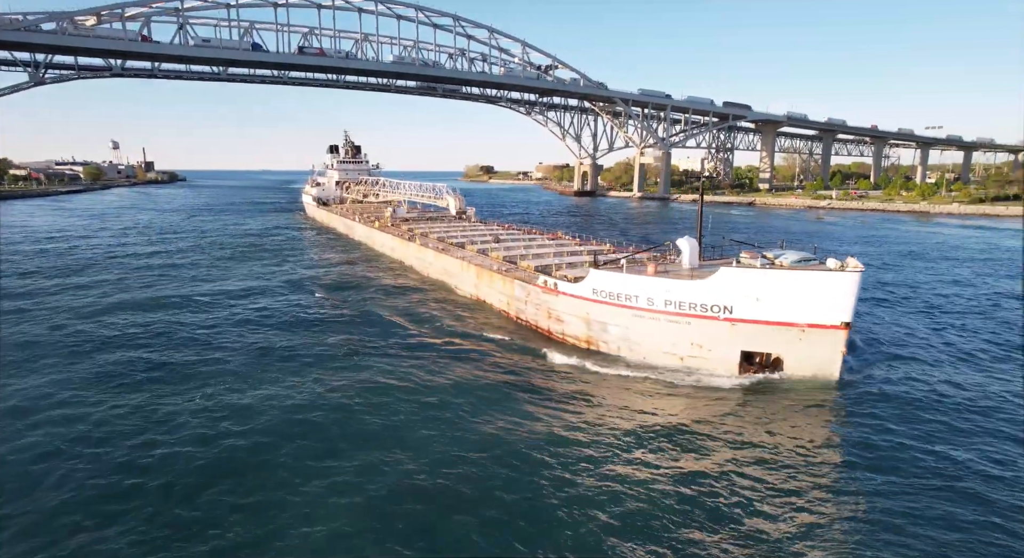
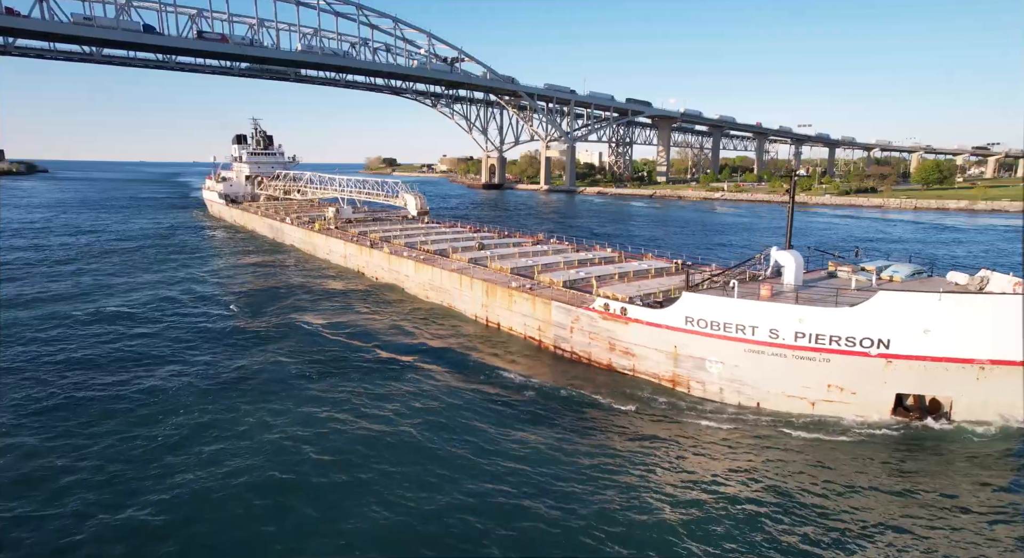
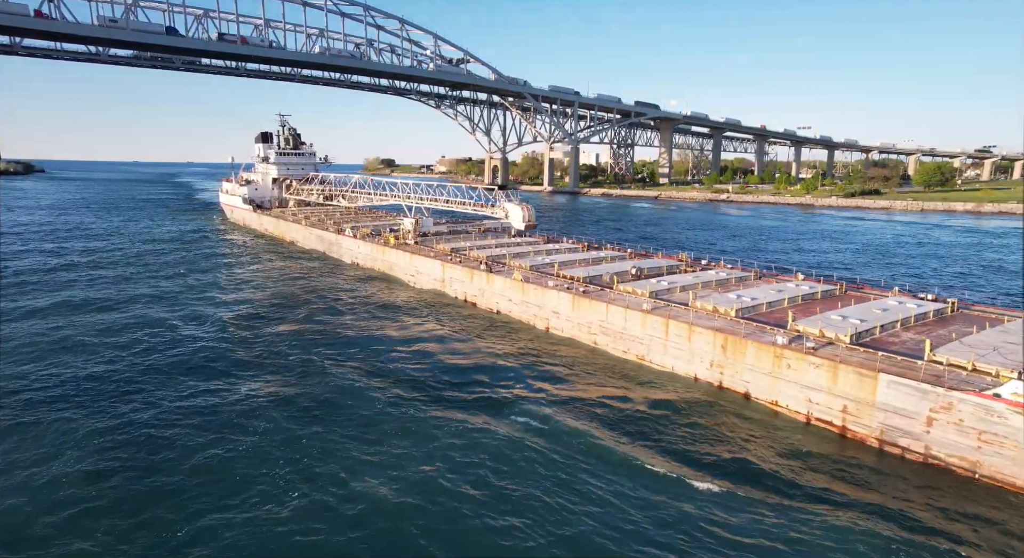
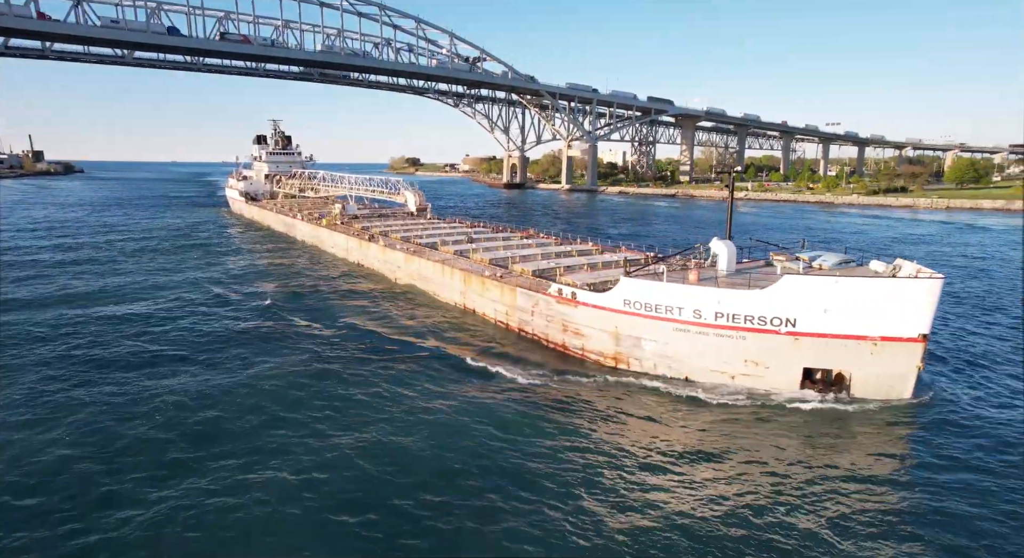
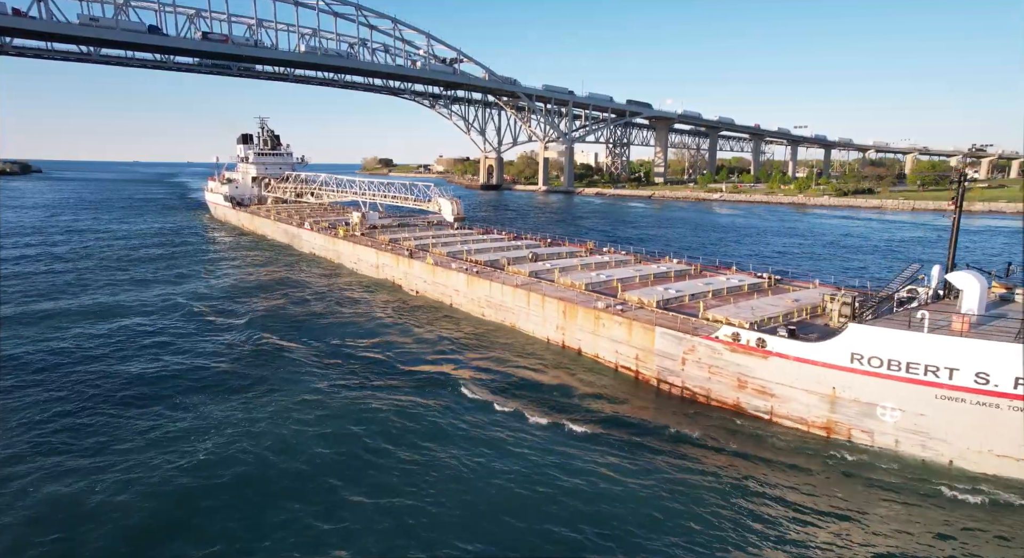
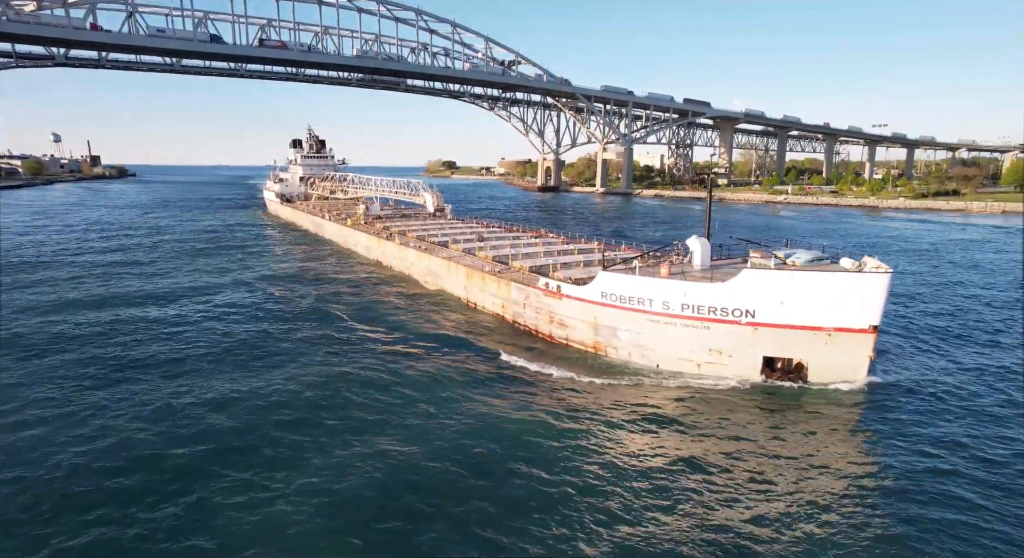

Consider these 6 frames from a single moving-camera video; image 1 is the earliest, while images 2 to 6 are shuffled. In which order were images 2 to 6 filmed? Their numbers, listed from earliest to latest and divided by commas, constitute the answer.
6, 4, 2, 5, 3
